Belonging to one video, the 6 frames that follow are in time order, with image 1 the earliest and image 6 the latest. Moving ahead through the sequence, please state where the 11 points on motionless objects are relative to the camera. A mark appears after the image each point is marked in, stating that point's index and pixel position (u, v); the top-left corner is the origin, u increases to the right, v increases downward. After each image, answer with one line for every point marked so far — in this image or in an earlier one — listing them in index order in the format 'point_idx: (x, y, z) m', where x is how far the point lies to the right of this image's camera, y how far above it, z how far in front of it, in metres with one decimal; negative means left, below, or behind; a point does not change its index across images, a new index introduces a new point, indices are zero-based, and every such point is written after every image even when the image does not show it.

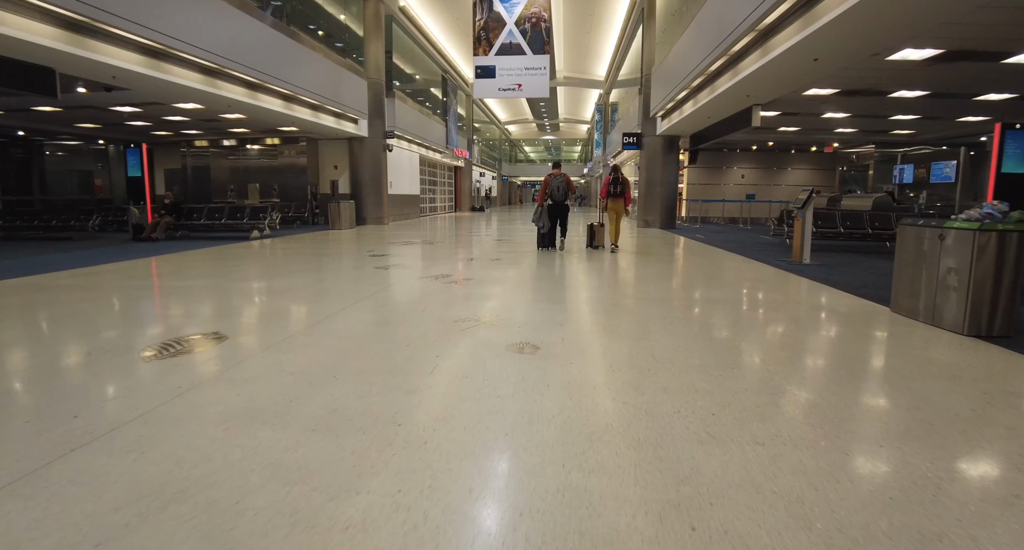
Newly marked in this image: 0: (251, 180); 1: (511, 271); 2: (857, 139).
0: (-8.4, +3.1, +16.6) m
1: (+0.1, +0.2, +9.2) m
2: (+10.4, +4.1, +15.5) m
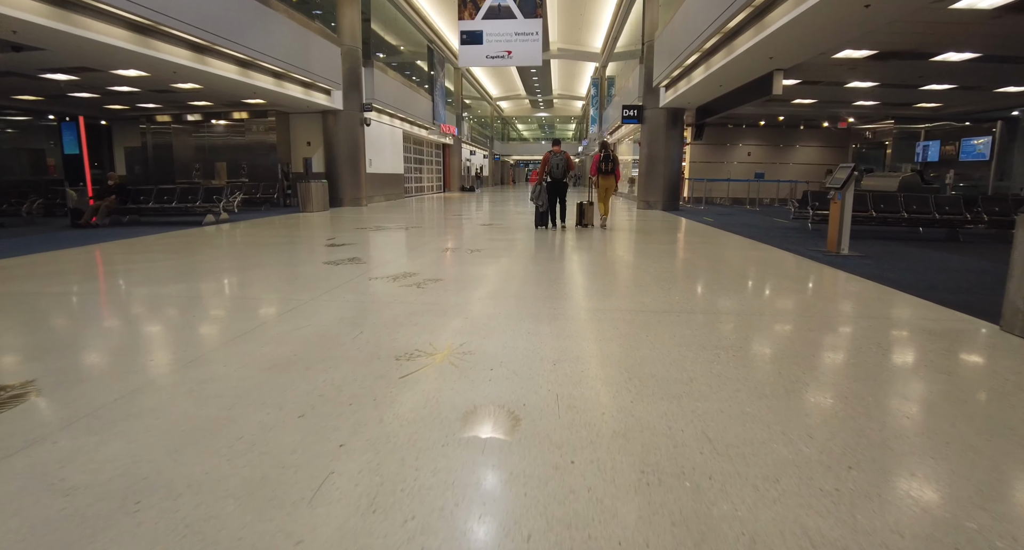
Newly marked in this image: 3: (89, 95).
0: (-8.7, +3.4, +15.2) m
1: (-0.1, +0.4, +8.0) m
2: (+10.1, +4.5, +14.3) m
3: (-10.2, +4.3, +12.3) m
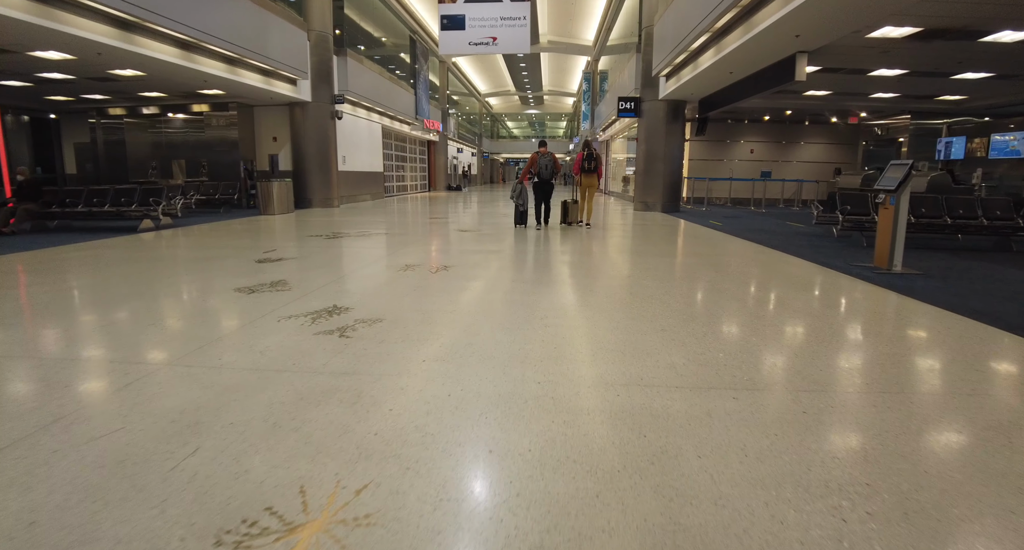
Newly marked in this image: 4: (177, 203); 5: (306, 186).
0: (-9.1, +3.2, +13.8) m
1: (-0.4, +0.1, +6.7) m
2: (+9.8, +4.3, +13.2) m
3: (-10.5, +4.1, +10.9) m
4: (-6.8, +1.4, +10.3) m
5: (-5.4, +2.4, +13.5) m
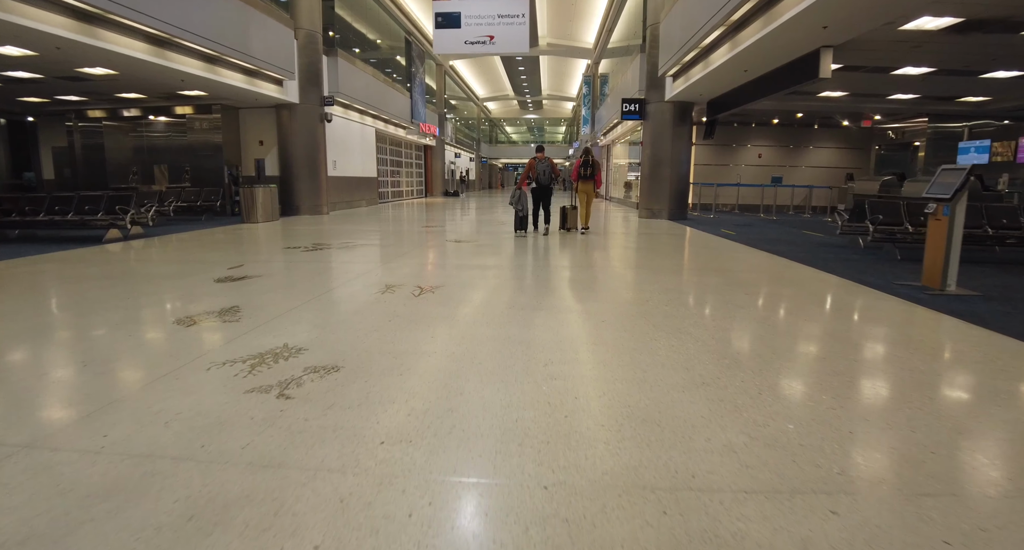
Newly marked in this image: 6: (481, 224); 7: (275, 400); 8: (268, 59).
0: (-9.1, +2.9, +13.2) m
1: (-0.4, -0.1, +6.1) m
2: (+9.7, +4.1, +12.6) m
3: (-10.6, +3.8, +10.3) m
4: (-6.8, +1.2, +9.6) m
5: (-5.5, +2.1, +12.8) m
6: (-0.8, +1.3, +12.7) m
7: (-1.0, -0.5, +2.1) m
8: (-5.0, +4.5, +10.5) m
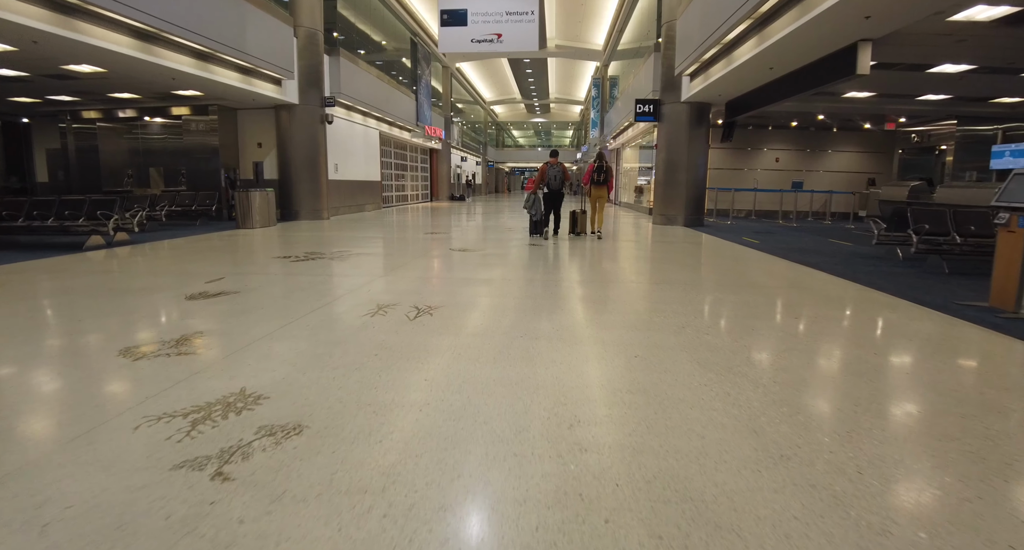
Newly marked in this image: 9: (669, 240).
0: (-8.9, +2.8, +12.7) m
1: (-0.3, -0.2, +5.5) m
2: (+9.9, +3.8, +12.0) m
3: (-10.4, +3.7, +9.9) m
4: (-6.7, +1.1, +9.1) m
5: (-5.3, +1.9, +12.4) m
6: (-0.6, +1.1, +12.2) m
7: (-0.9, -0.6, +1.5) m
8: (-4.9, +4.3, +10.1) m
9: (+3.1, +0.7, +10.0) m
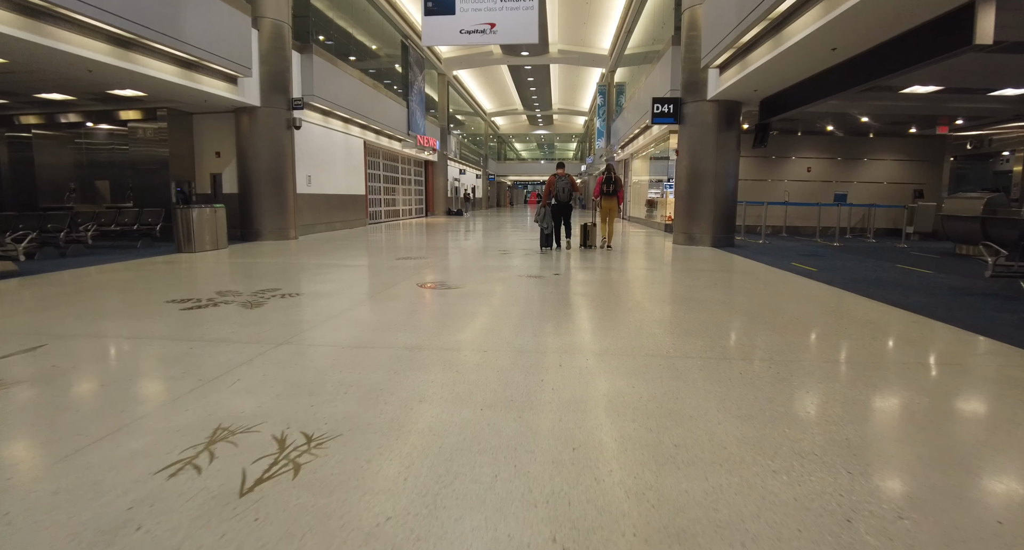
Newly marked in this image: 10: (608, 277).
0: (-9.0, +2.2, +11.1) m
1: (-0.4, -0.6, +3.8) m
2: (+9.8, +3.3, +10.2) m
3: (-10.5, +3.2, +8.3) m
4: (-6.8, +0.5, +7.5) m
5: (-5.4, +1.3, +10.7) m
6: (-0.7, +0.5, +10.5) m
7: (-1.1, -0.9, -0.2) m
8: (-5.0, +3.7, +8.5) m
9: (+3.0, +0.2, +8.3) m
10: (+1.3, -0.1, +6.8) m
